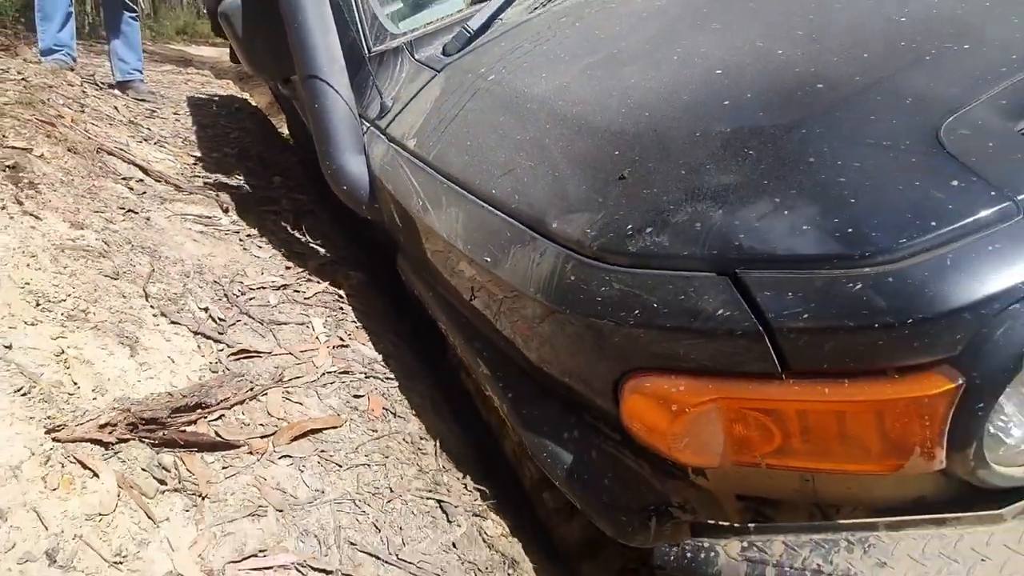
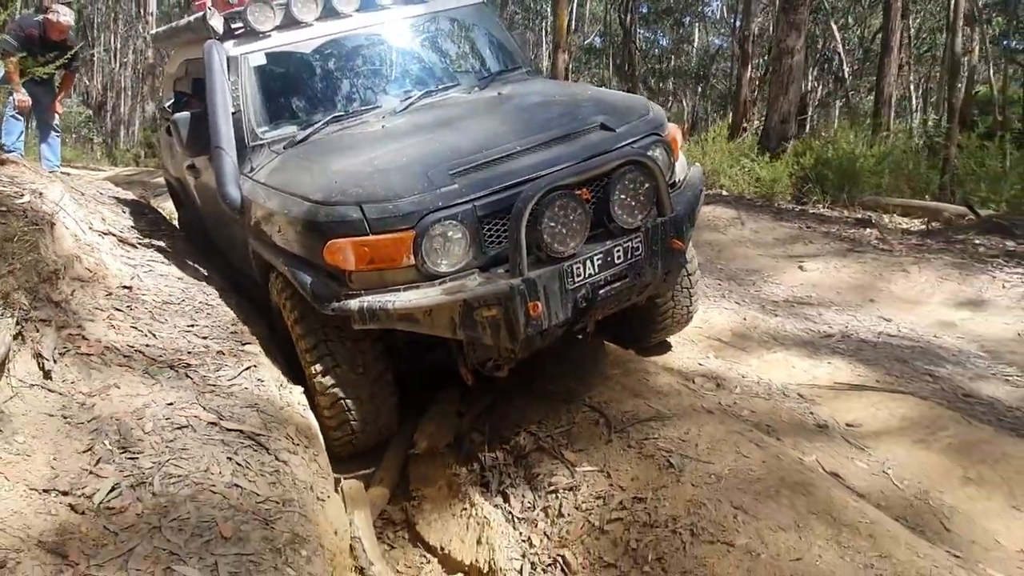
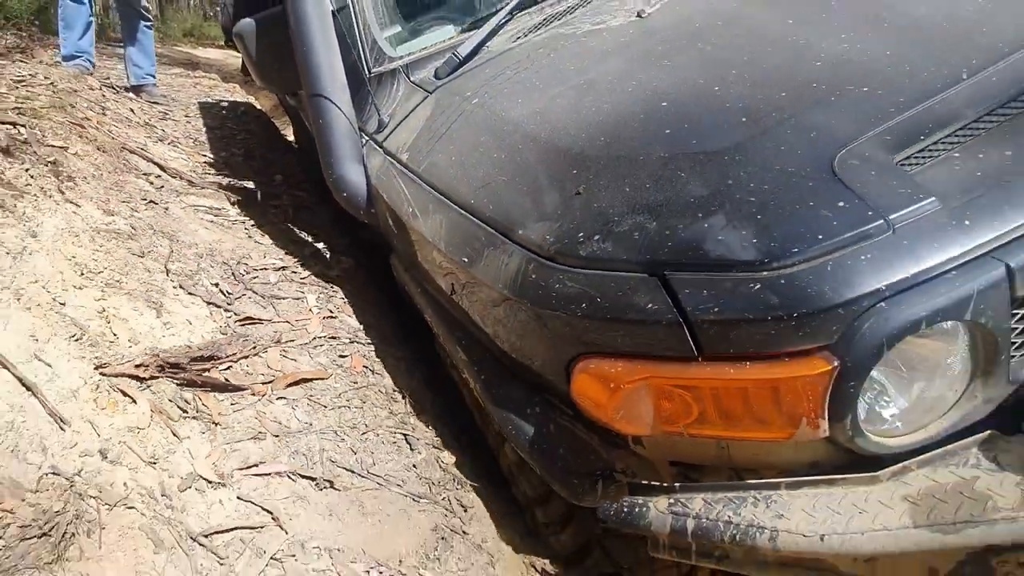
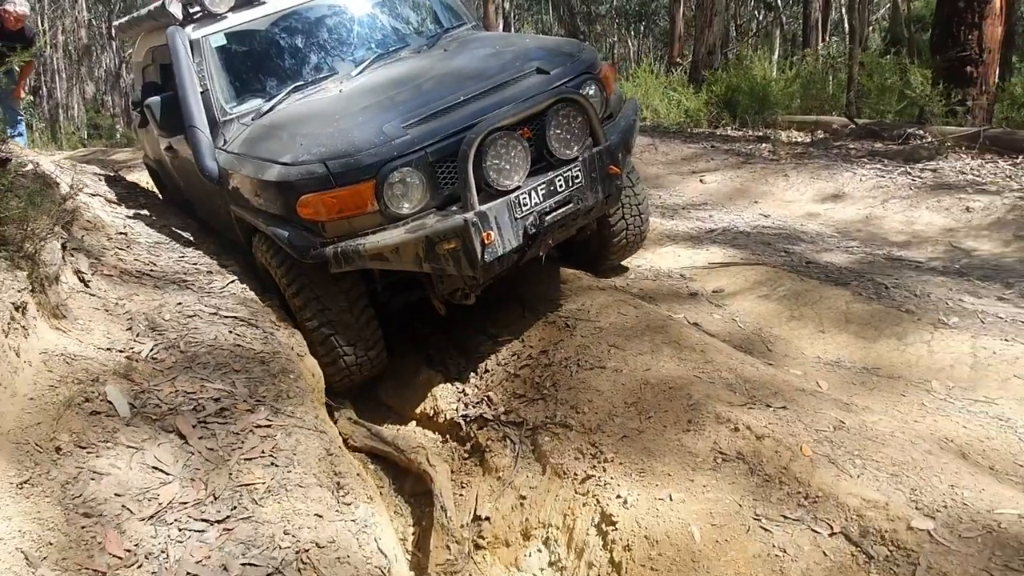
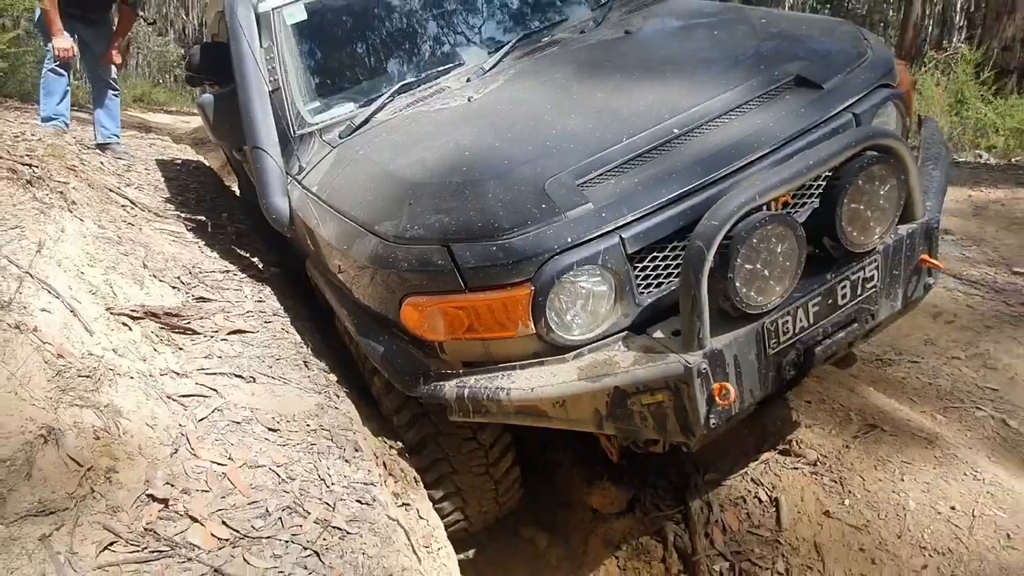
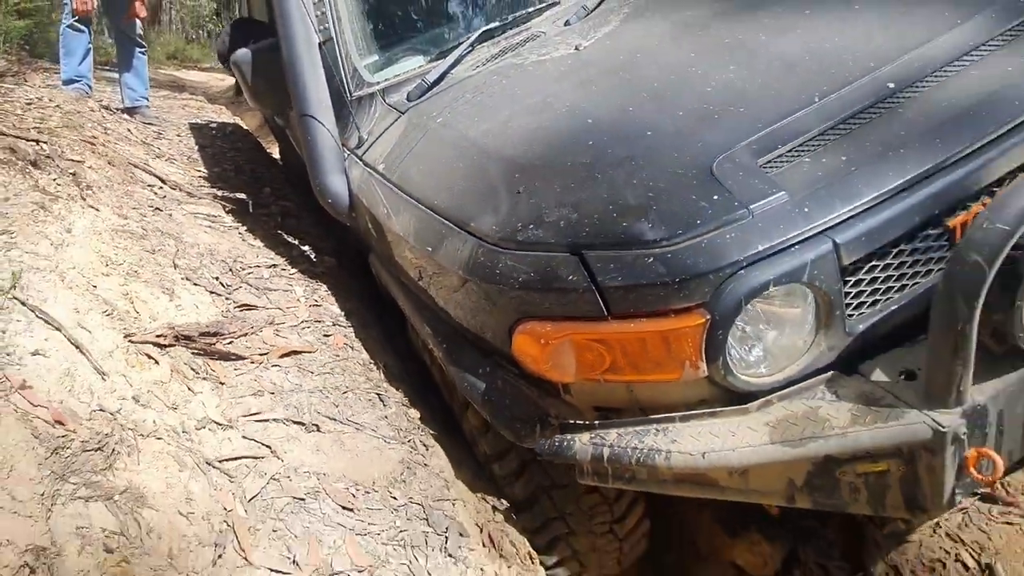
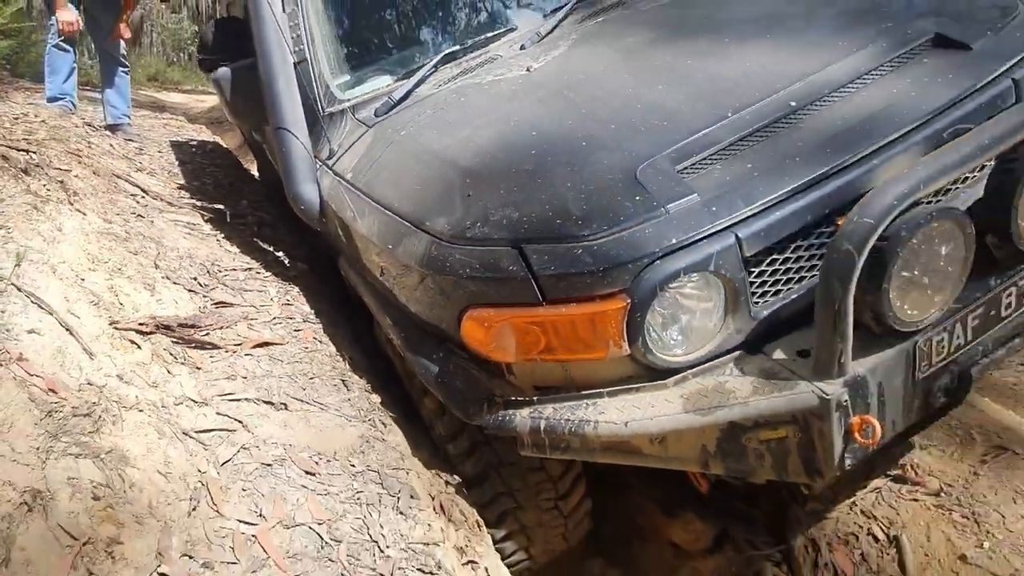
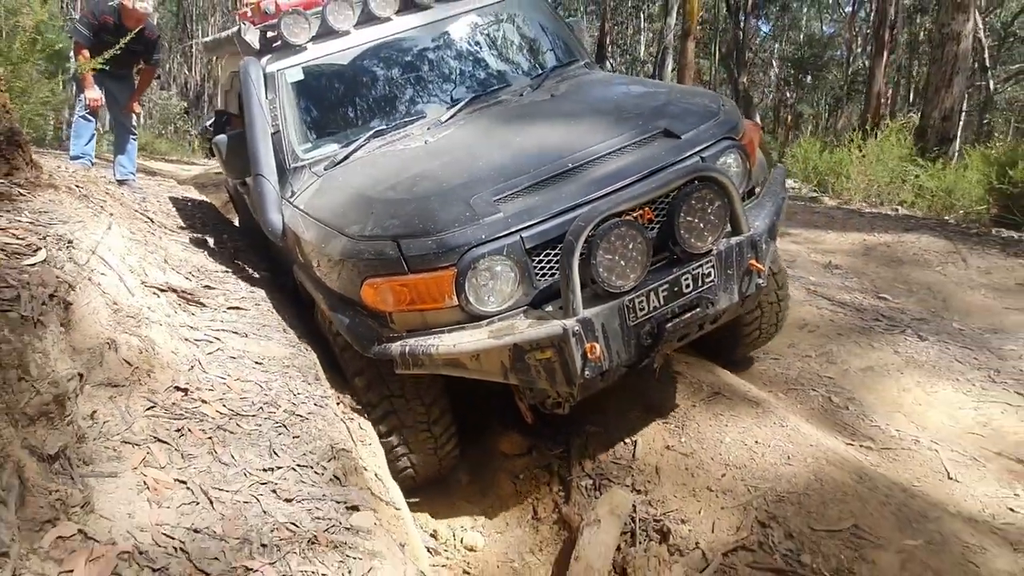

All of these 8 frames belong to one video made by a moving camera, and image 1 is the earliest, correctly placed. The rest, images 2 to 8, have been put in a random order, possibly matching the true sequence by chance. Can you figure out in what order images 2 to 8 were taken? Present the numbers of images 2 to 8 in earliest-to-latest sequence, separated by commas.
3, 6, 7, 5, 8, 2, 4
